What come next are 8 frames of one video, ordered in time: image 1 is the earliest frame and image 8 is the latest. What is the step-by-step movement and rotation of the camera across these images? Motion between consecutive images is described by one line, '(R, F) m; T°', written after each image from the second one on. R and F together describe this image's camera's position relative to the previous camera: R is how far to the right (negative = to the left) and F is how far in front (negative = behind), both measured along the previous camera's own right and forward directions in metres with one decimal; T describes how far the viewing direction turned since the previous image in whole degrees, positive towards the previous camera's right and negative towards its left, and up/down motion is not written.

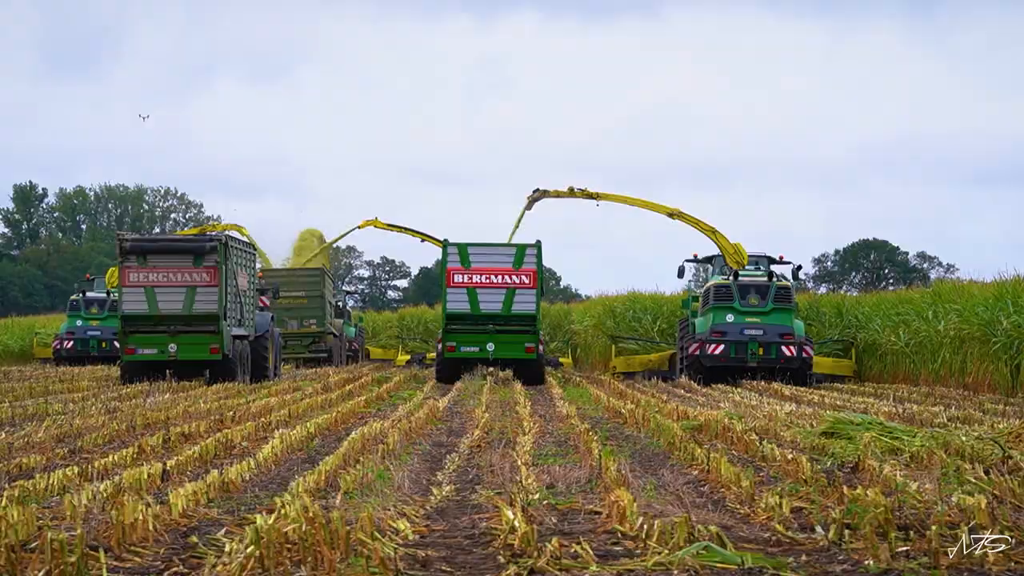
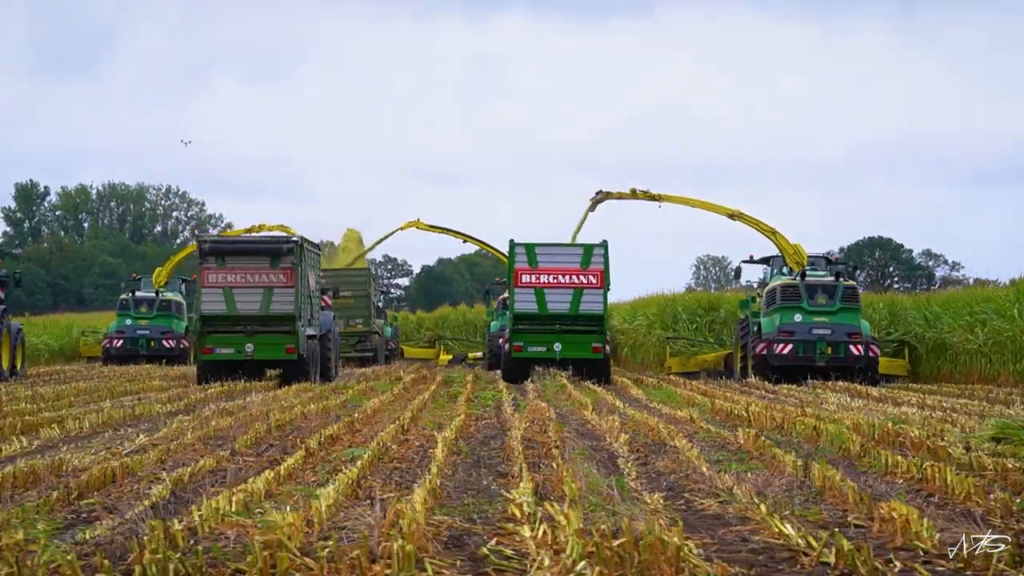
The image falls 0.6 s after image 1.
(-0.7, +0.1) m; -3°
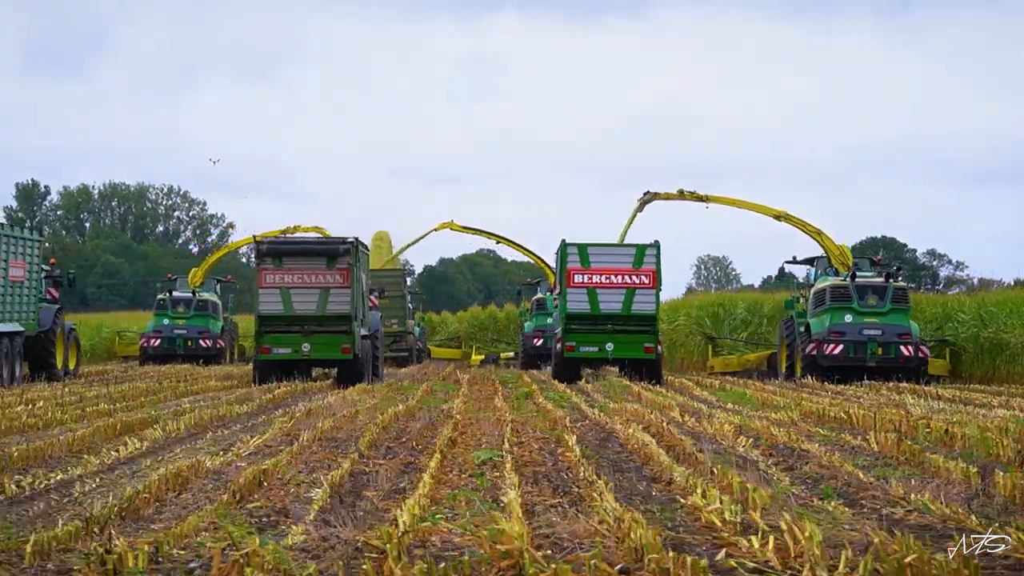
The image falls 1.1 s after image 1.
(-0.6, +0.1) m; -2°
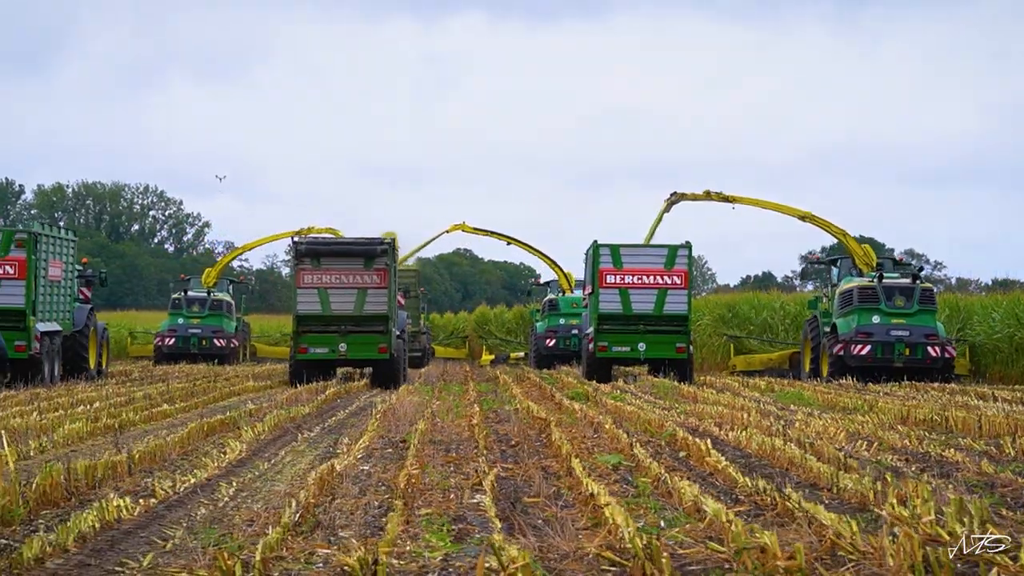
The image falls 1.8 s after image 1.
(-0.7, +0.1) m; -1°
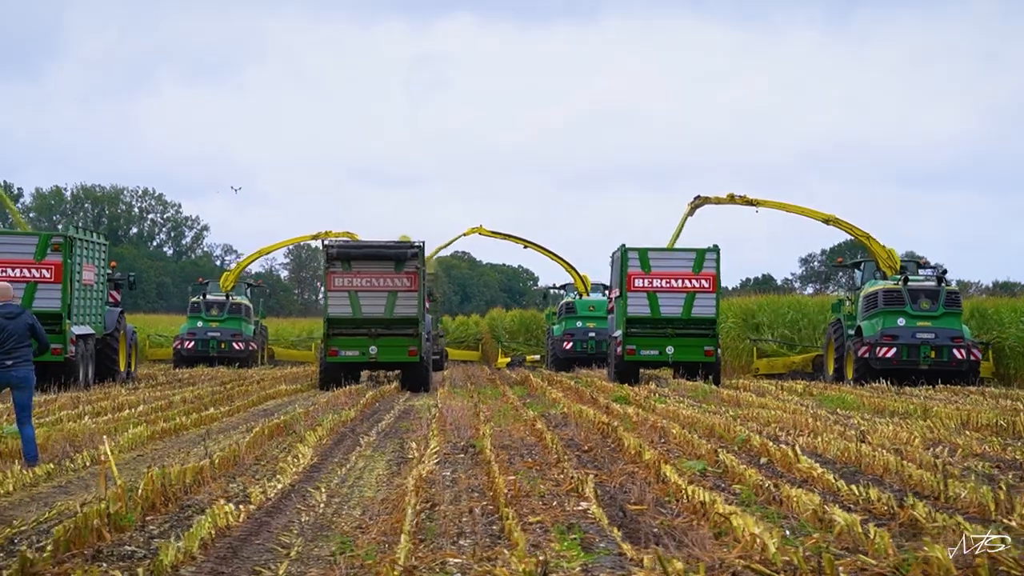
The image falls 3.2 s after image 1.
(-0.4, 0.0) m; -1°
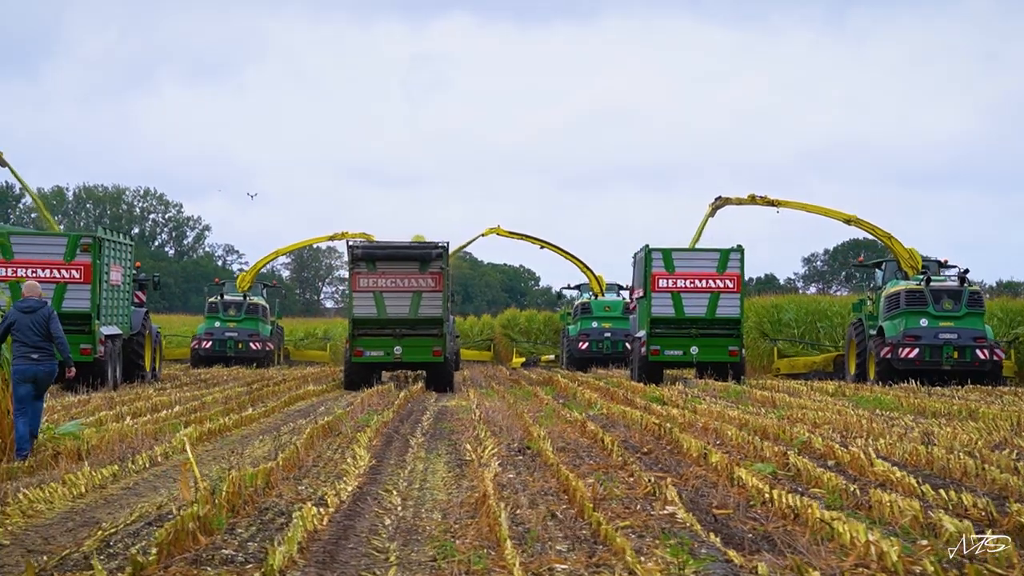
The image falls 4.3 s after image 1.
(-0.3, 0.0) m; -1°
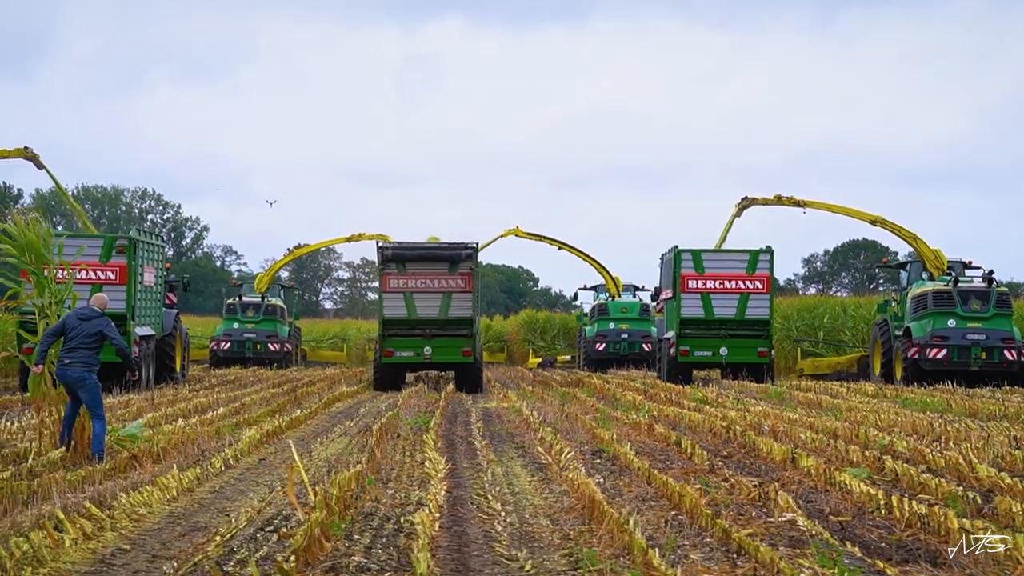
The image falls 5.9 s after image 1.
(-0.4, +0.1) m; -1°
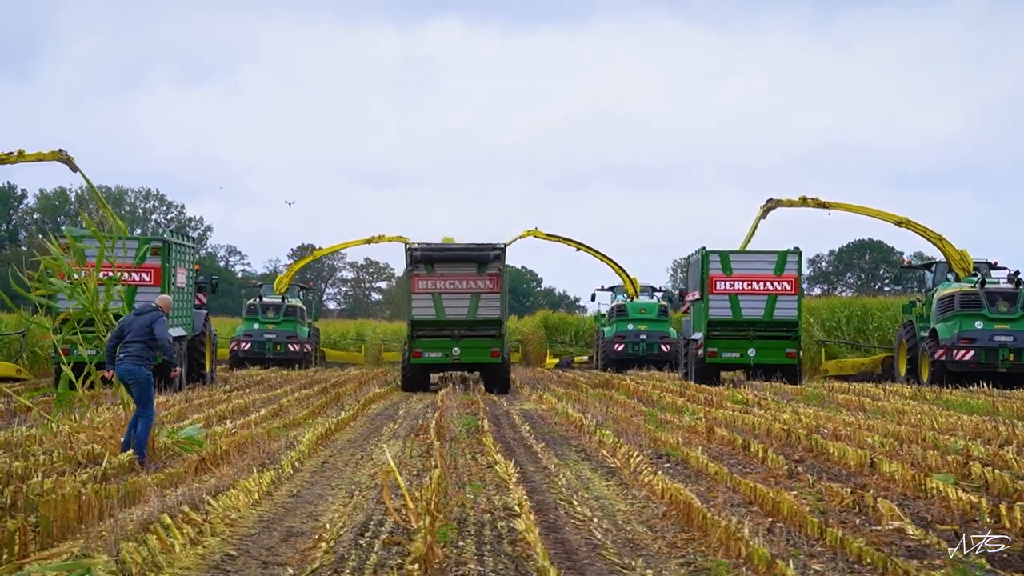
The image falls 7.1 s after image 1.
(-0.3, +0.1) m; -1°
